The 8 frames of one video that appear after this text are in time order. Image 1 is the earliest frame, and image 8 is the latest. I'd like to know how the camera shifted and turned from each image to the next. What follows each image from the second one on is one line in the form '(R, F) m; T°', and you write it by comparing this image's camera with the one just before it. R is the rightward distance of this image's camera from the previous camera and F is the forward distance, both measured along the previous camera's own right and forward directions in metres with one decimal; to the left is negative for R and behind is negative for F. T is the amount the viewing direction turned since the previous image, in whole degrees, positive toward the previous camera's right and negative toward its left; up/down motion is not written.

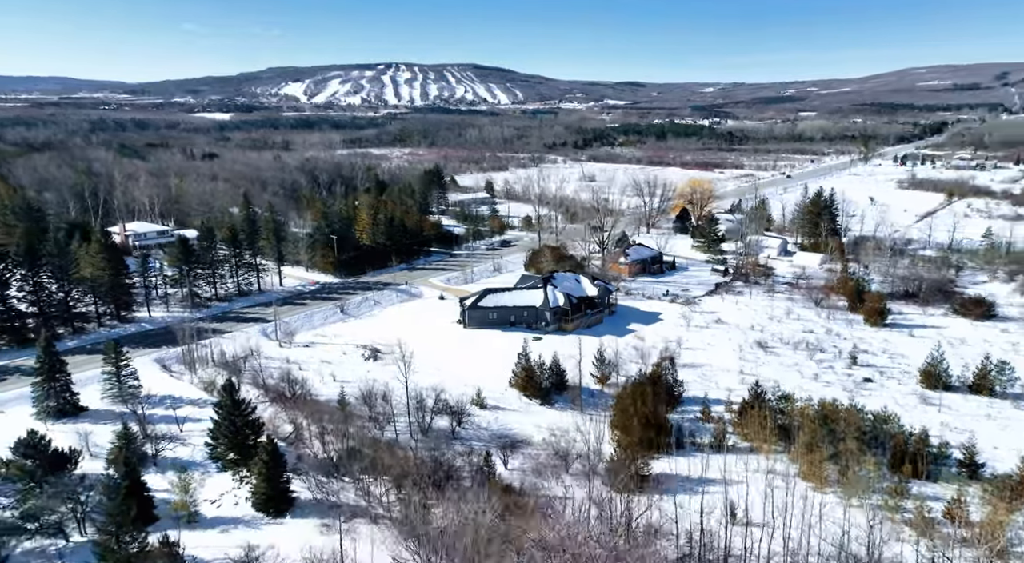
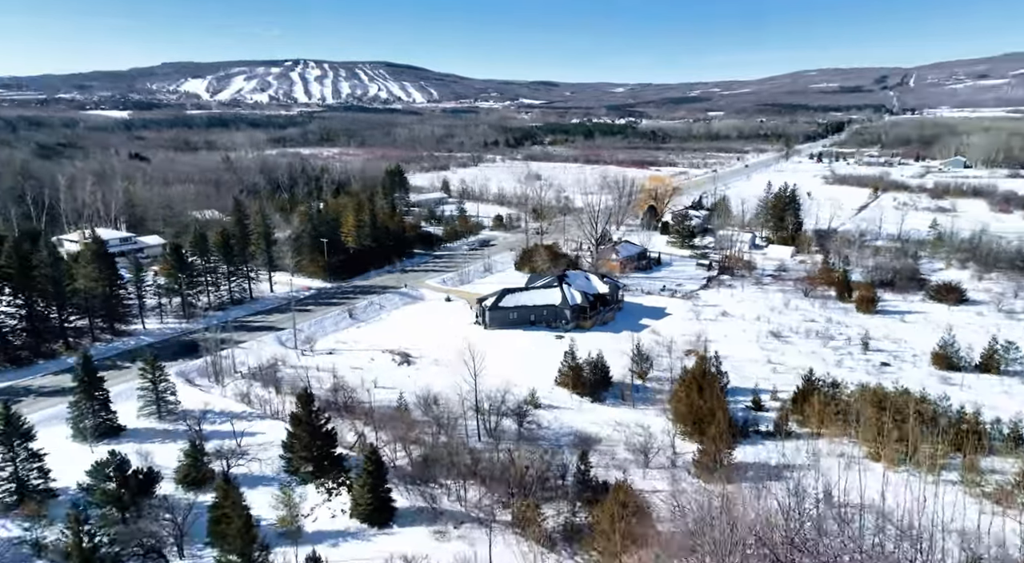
(-5.5, +0.1) m; +7°
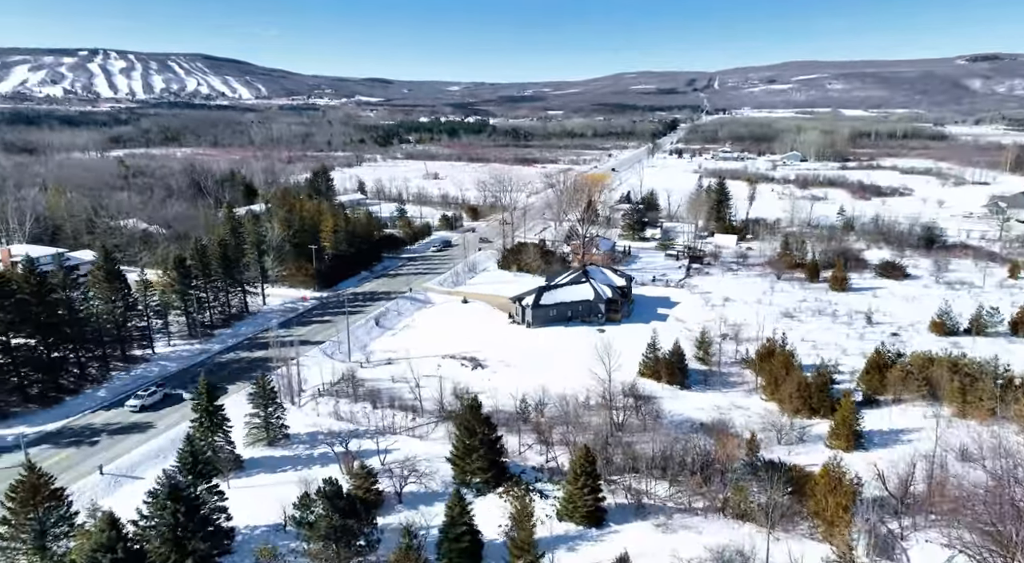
(-10.6, +1.0) m; +13°
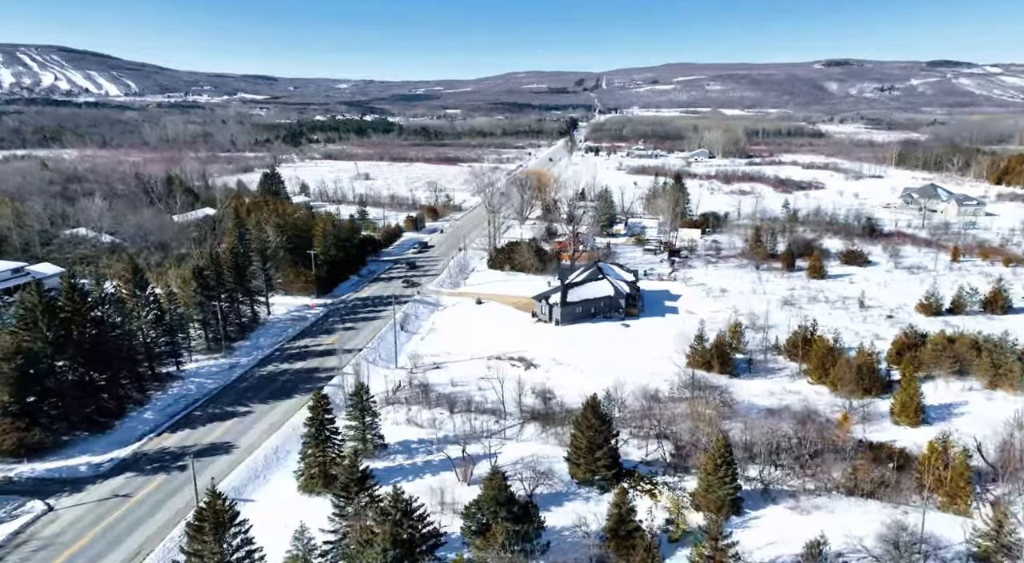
(-7.1, +0.4) m; +9°
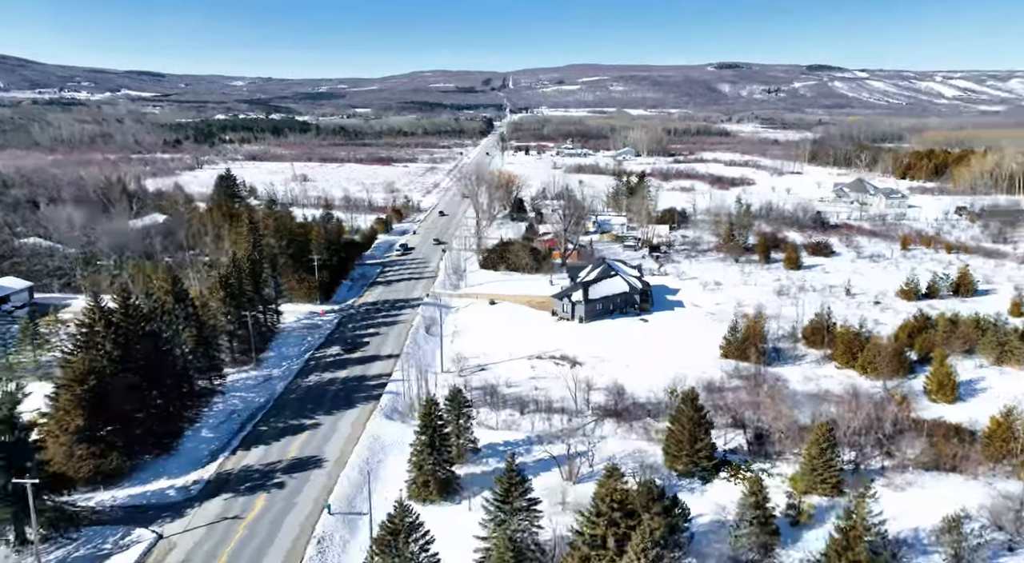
(-6.2, +0.2) m; +8°
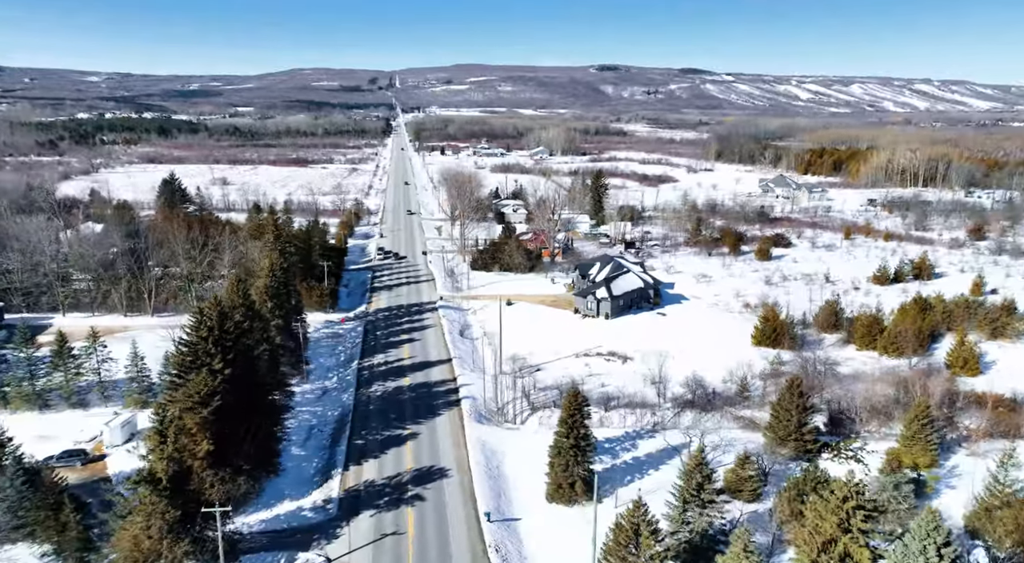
(-7.6, +0.5) m; +9°
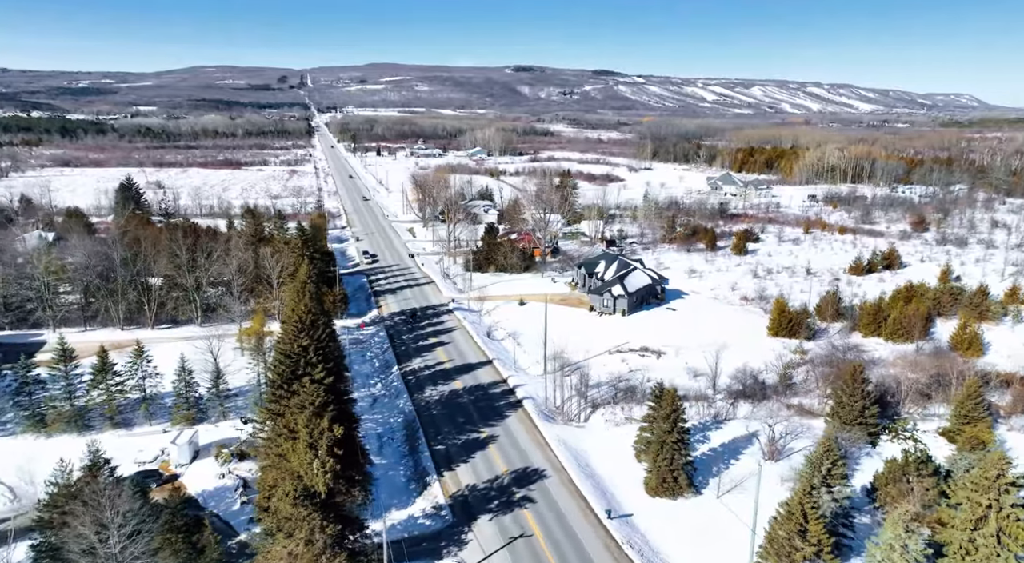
(-5.6, +0.3) m; +7°
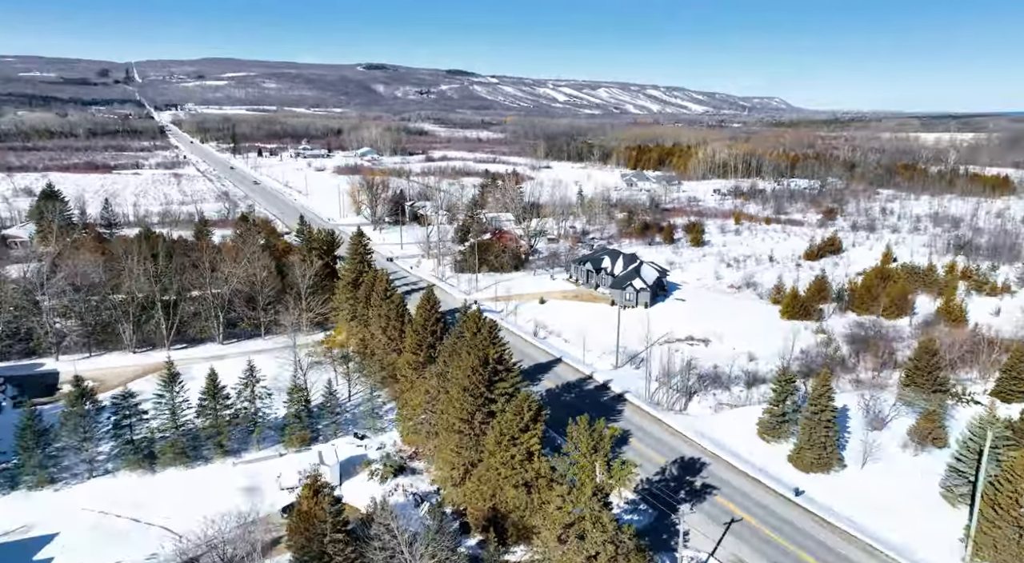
(-9.6, +1.0) m; +12°
